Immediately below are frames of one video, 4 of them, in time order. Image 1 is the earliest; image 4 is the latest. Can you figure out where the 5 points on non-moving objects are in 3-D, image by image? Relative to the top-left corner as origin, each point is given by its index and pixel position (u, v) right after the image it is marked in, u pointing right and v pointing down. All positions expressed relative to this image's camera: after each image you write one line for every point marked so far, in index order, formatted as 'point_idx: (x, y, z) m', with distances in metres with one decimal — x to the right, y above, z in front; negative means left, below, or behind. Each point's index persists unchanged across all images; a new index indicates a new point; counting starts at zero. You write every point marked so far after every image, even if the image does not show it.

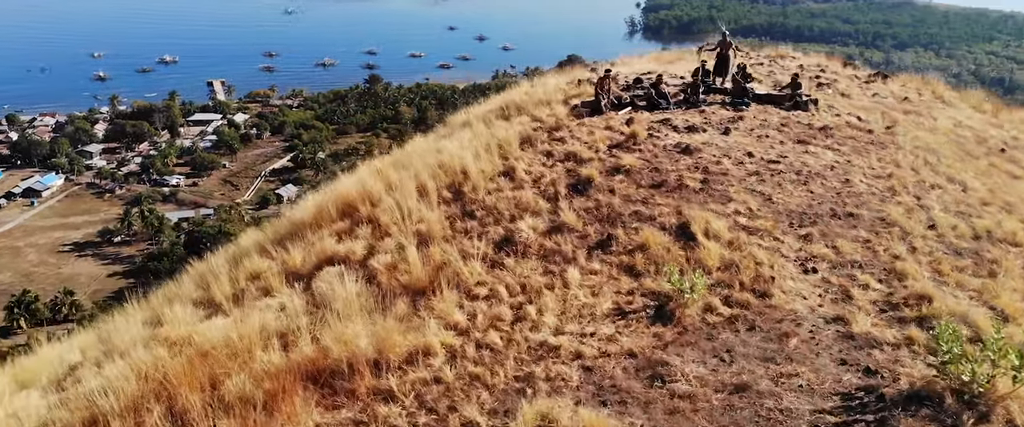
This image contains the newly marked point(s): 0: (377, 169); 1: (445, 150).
0: (-1.3, +0.4, +9.0) m
1: (-0.6, +0.6, +8.8) m
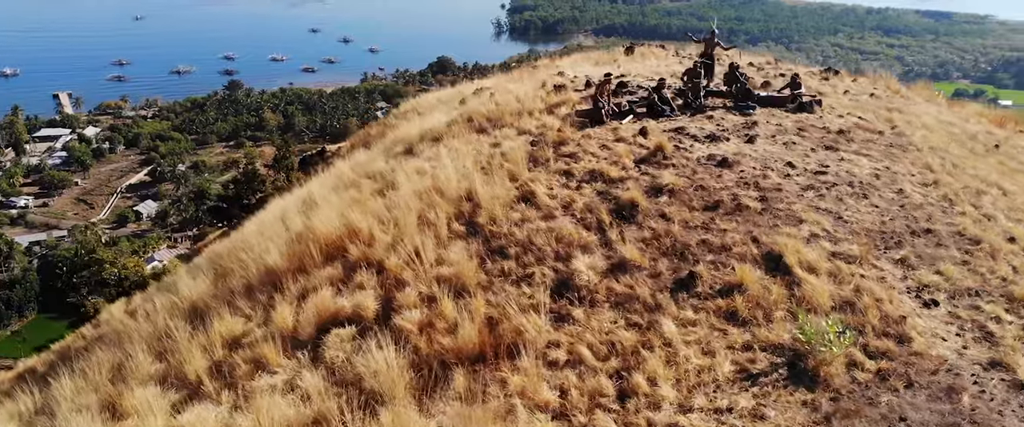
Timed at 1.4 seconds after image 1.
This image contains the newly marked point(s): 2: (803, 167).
0: (-1.3, +0.1, +7.7) m
1: (-0.6, +0.3, +7.5) m
2: (+2.1, +0.3, +6.9) m
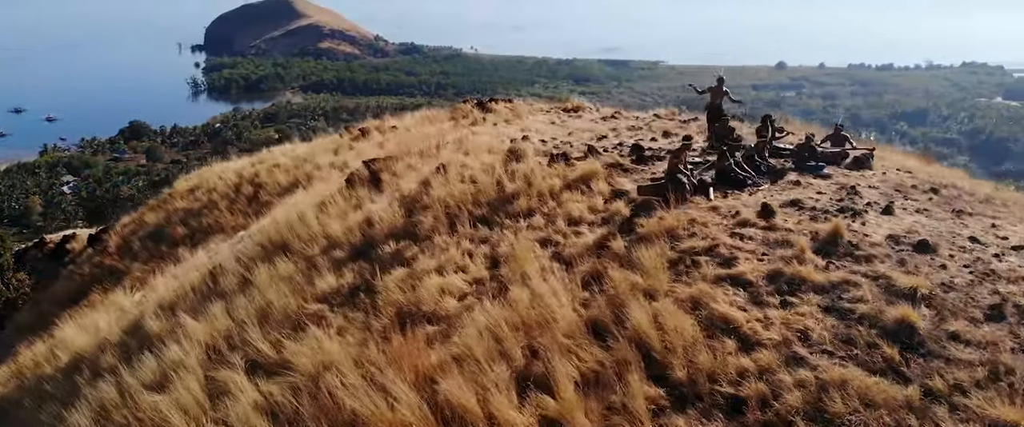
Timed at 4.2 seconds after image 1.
0: (-0.8, -0.7, +5.1) m
1: (-0.1, -0.4, +5.1) m
2: (+2.7, -0.2, +5.4) m
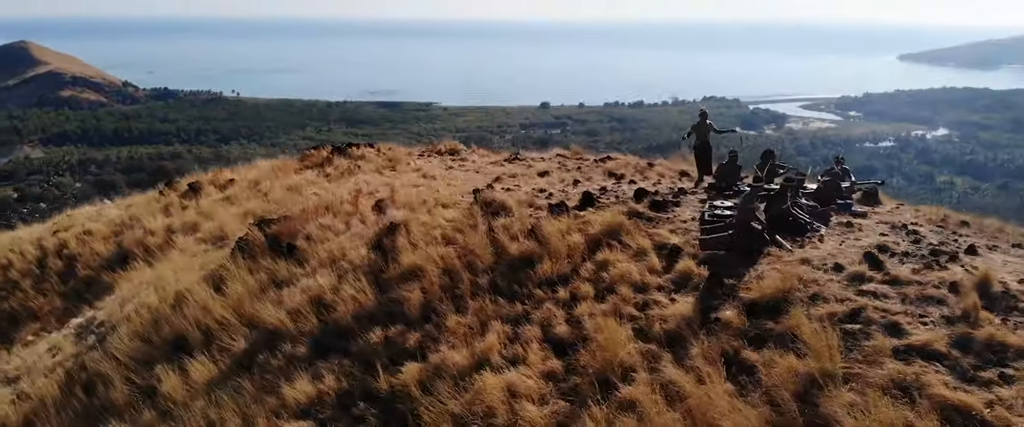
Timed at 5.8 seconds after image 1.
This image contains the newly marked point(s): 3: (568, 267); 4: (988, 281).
0: (-0.3, -1.1, +3.7) m
1: (+0.3, -0.8, +3.9) m
2: (+3.0, -0.3, +4.8) m
3: (+0.2, -0.3, +5.2) m
4: (+2.1, -0.3, +4.5) m
